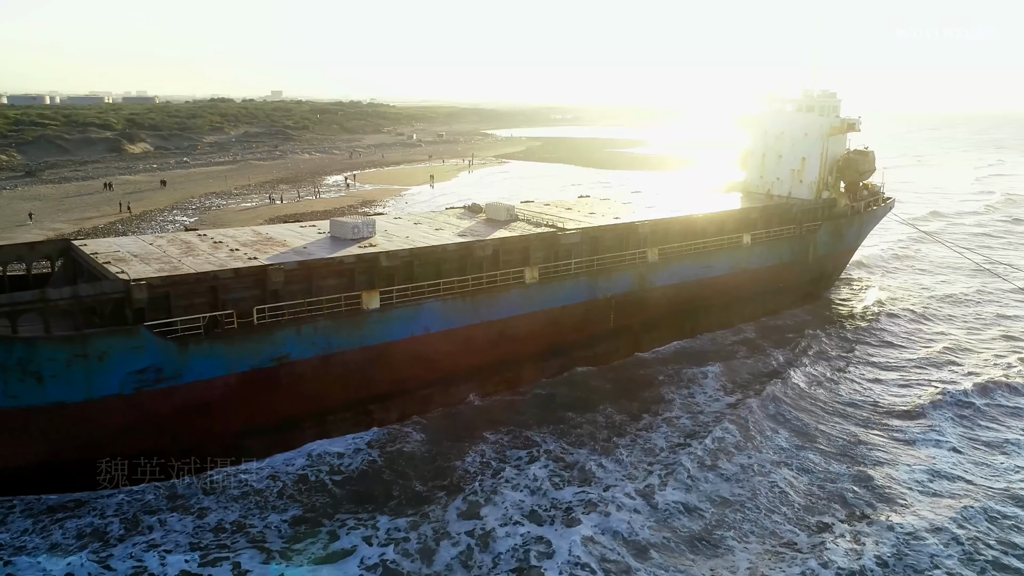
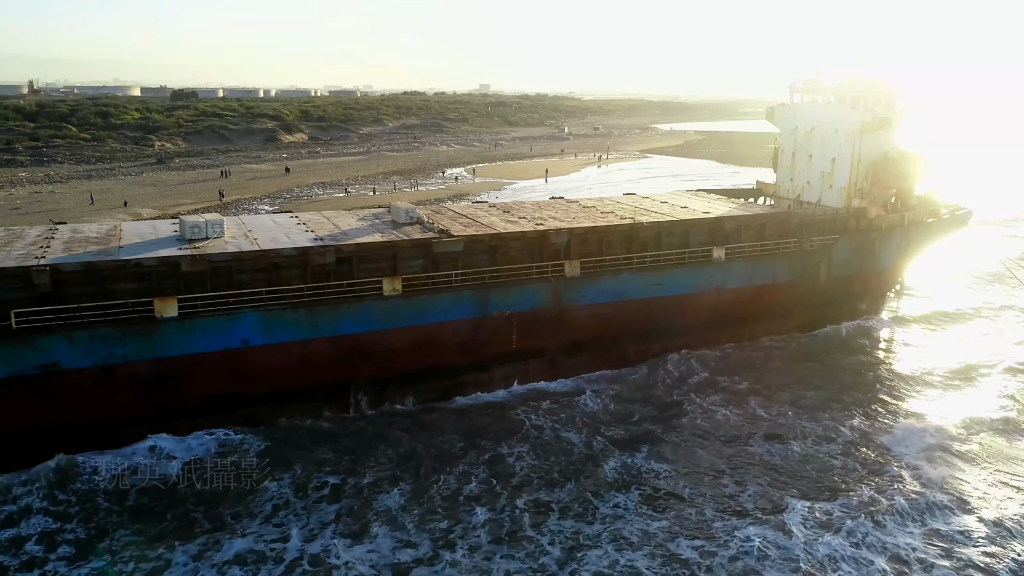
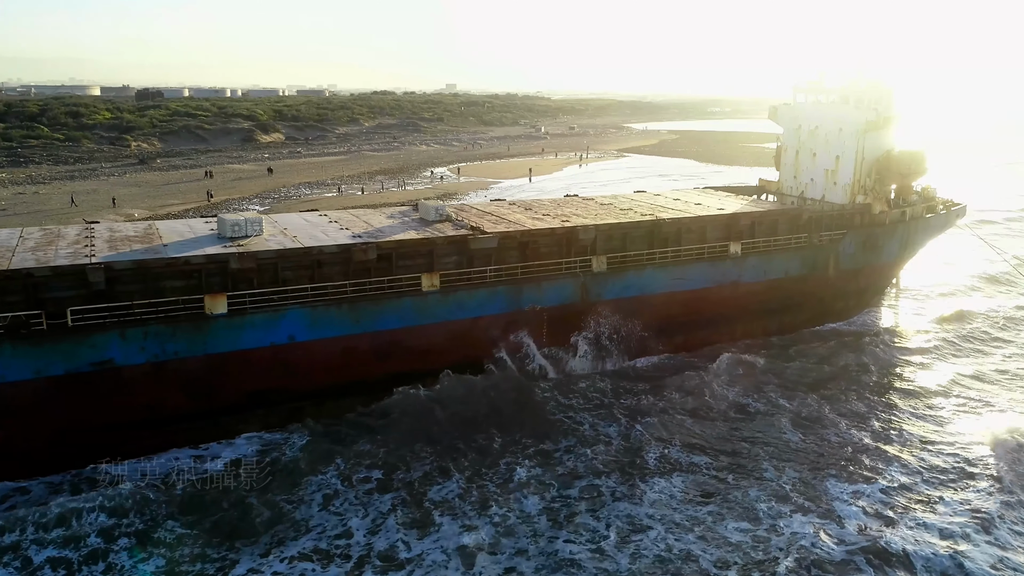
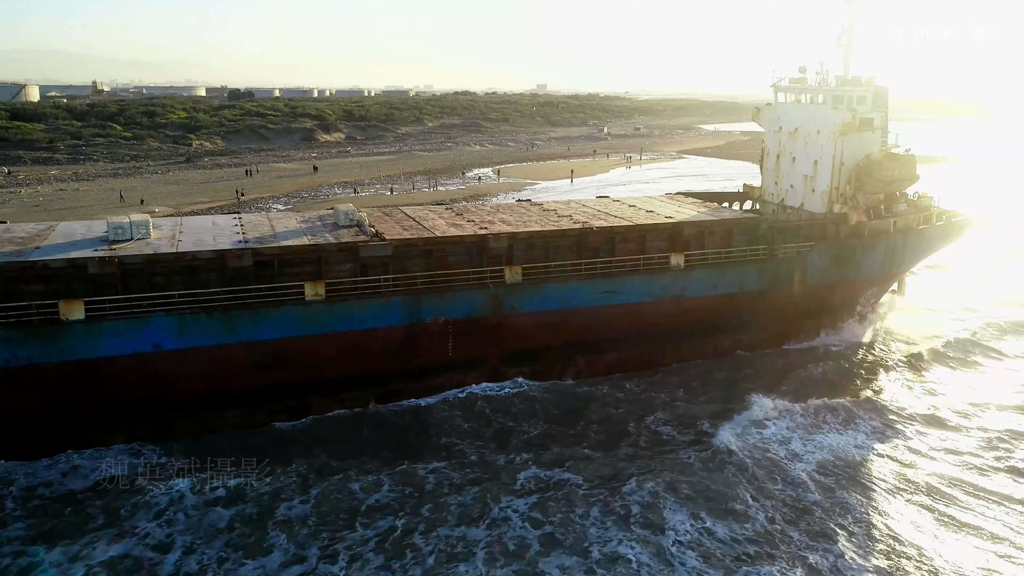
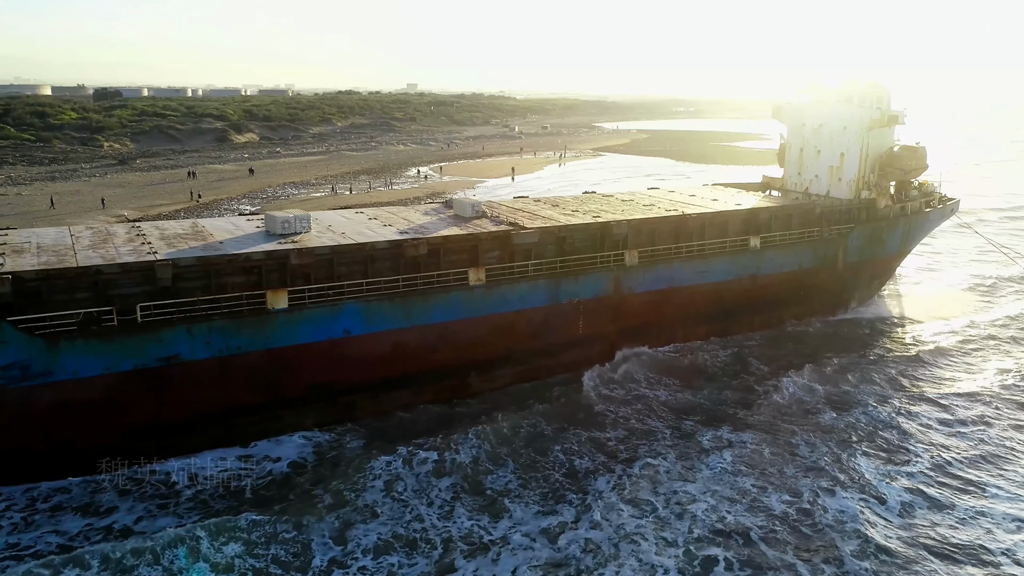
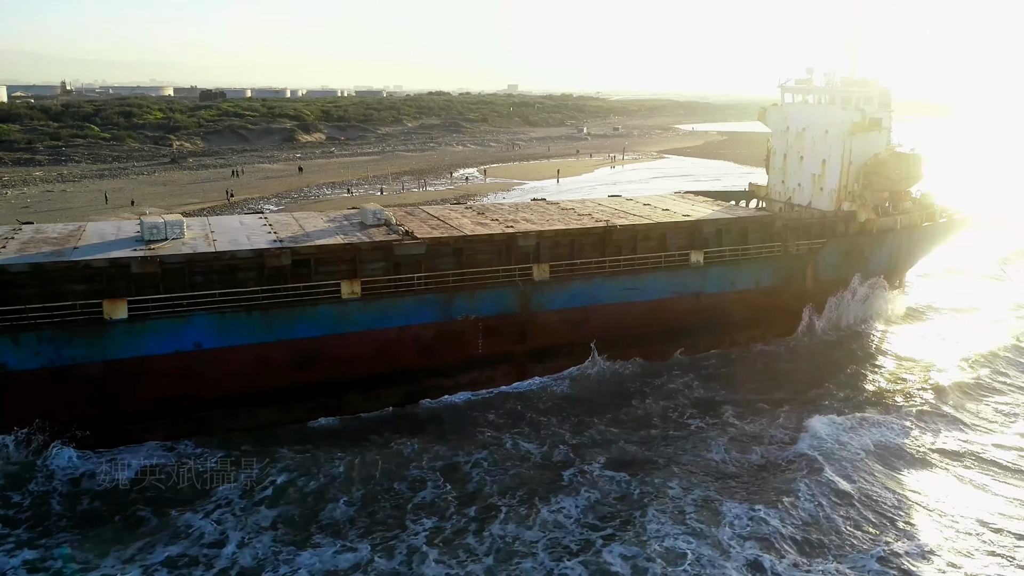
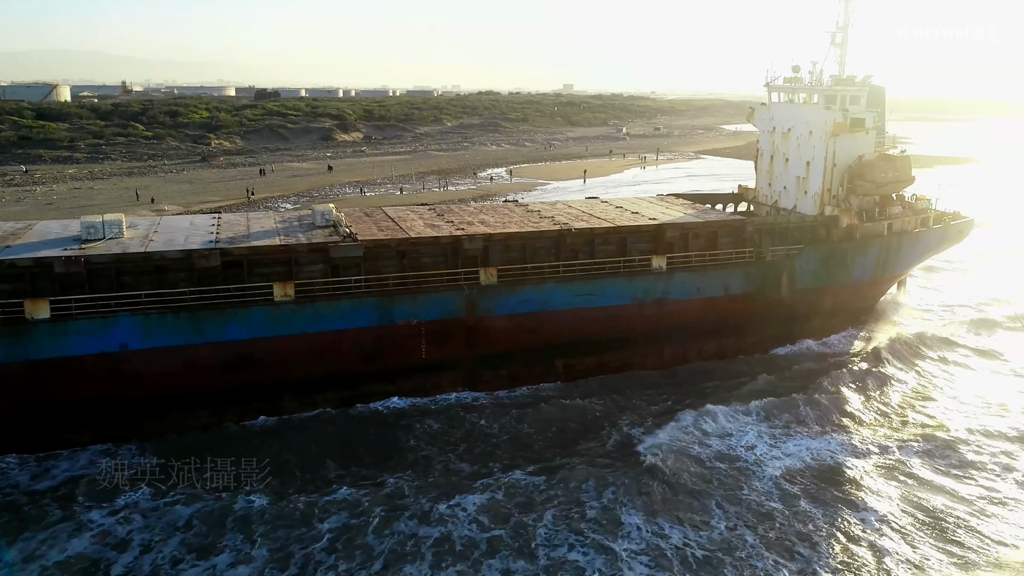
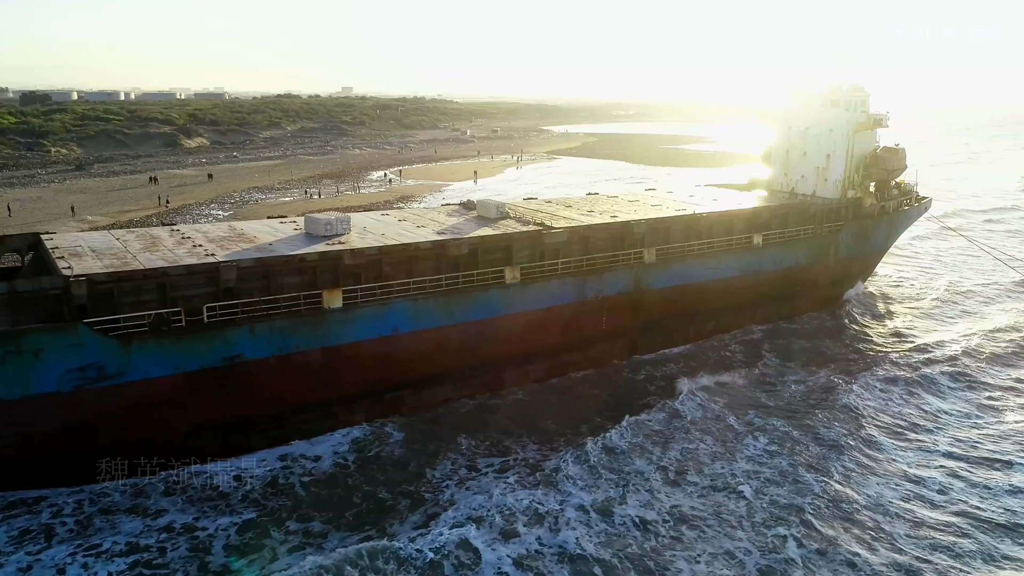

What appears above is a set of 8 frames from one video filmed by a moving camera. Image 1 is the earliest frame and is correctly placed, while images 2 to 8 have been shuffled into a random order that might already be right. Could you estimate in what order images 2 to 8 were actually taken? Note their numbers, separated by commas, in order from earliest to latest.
8, 5, 3, 2, 6, 4, 7
